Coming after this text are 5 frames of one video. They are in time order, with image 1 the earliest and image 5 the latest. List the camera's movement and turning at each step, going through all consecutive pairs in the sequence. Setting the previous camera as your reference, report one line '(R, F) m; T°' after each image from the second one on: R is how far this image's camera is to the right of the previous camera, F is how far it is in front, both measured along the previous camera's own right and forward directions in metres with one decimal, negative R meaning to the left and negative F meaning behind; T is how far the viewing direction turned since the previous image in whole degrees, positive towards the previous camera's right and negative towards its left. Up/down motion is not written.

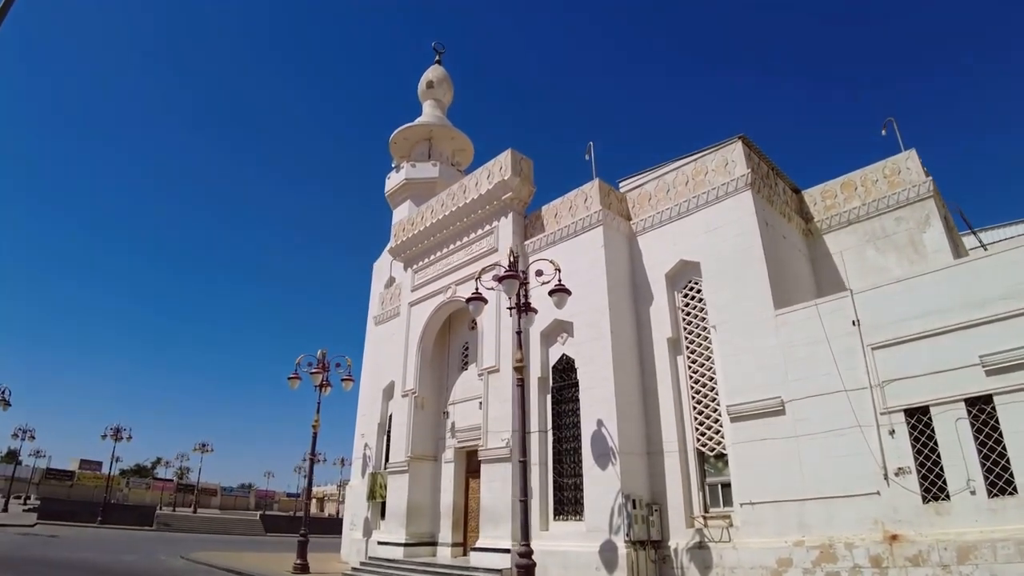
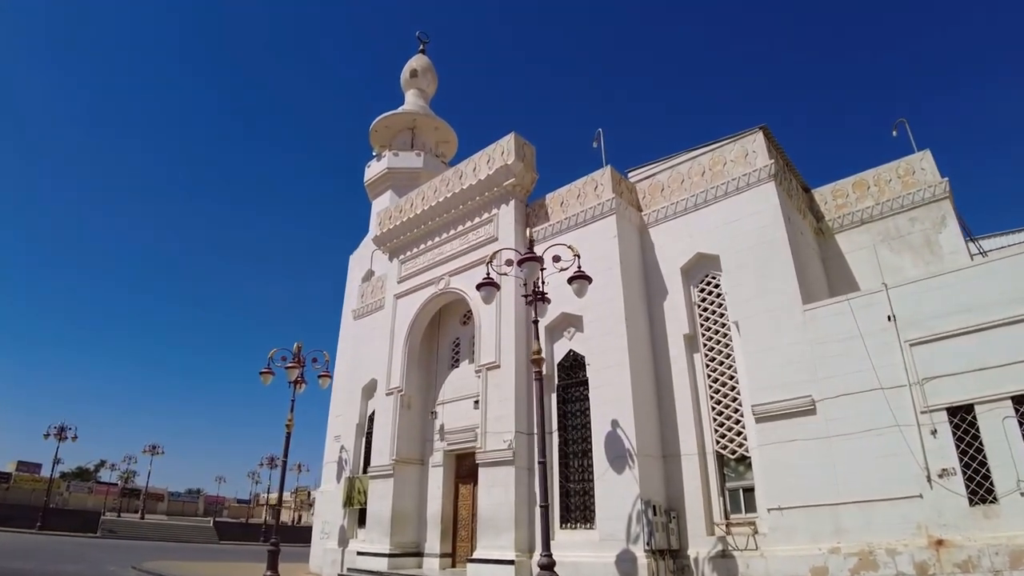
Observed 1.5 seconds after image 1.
(-0.8, +0.7) m; +4°
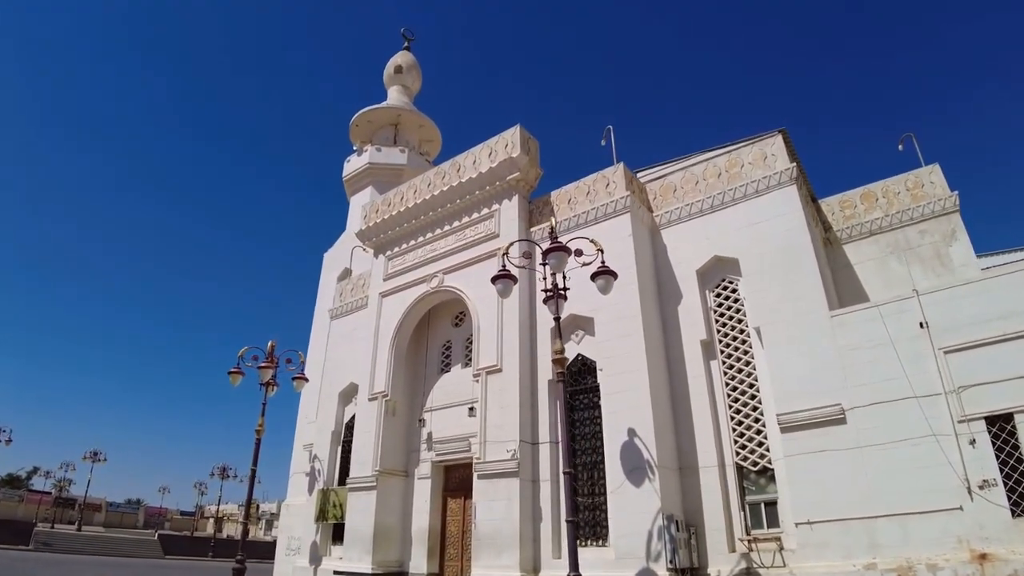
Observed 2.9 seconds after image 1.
(-0.8, +0.7) m; +5°
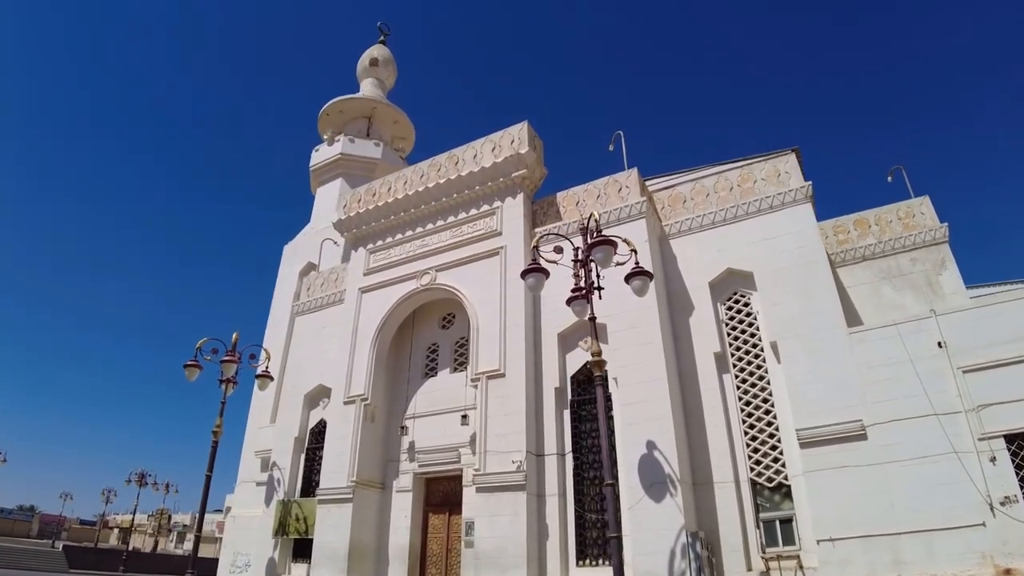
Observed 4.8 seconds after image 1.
(-1.2, +0.6) m; +7°
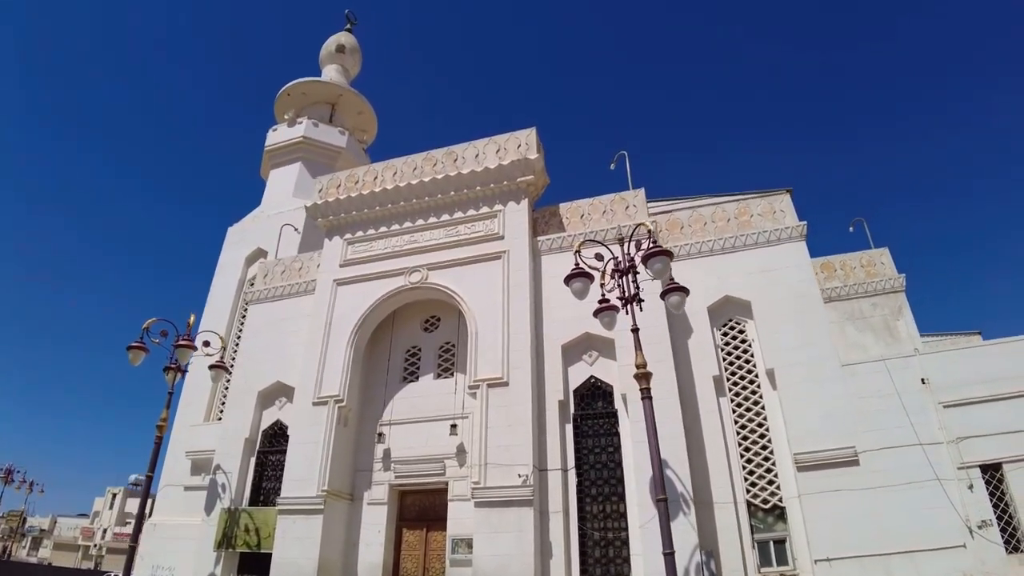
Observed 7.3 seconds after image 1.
(-1.7, +0.5) m; +10°
